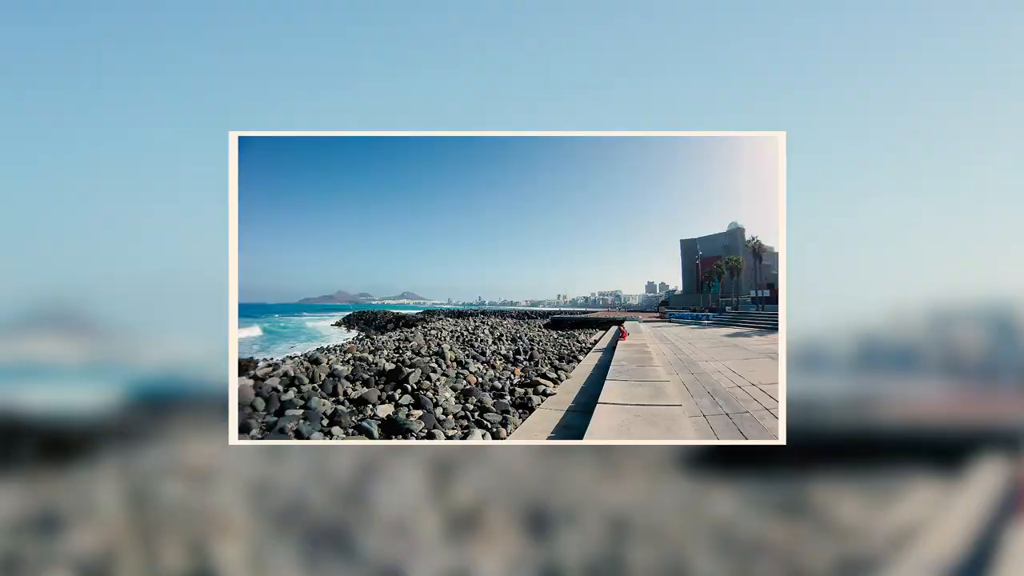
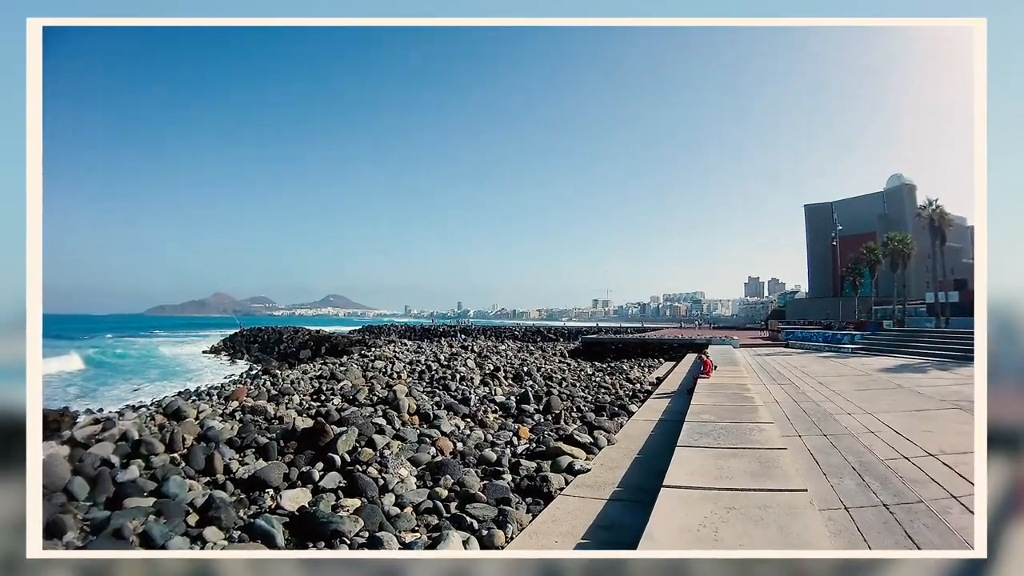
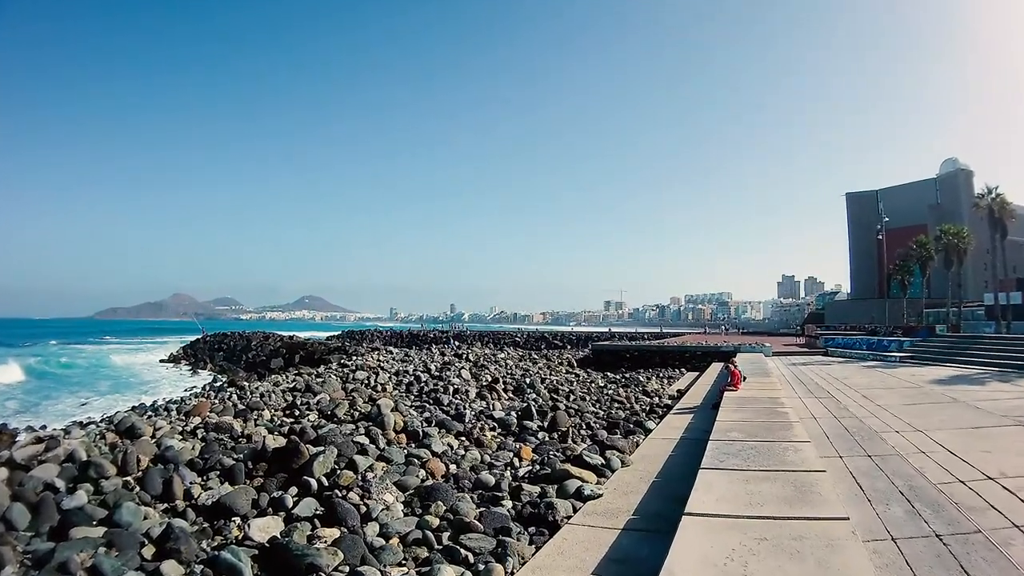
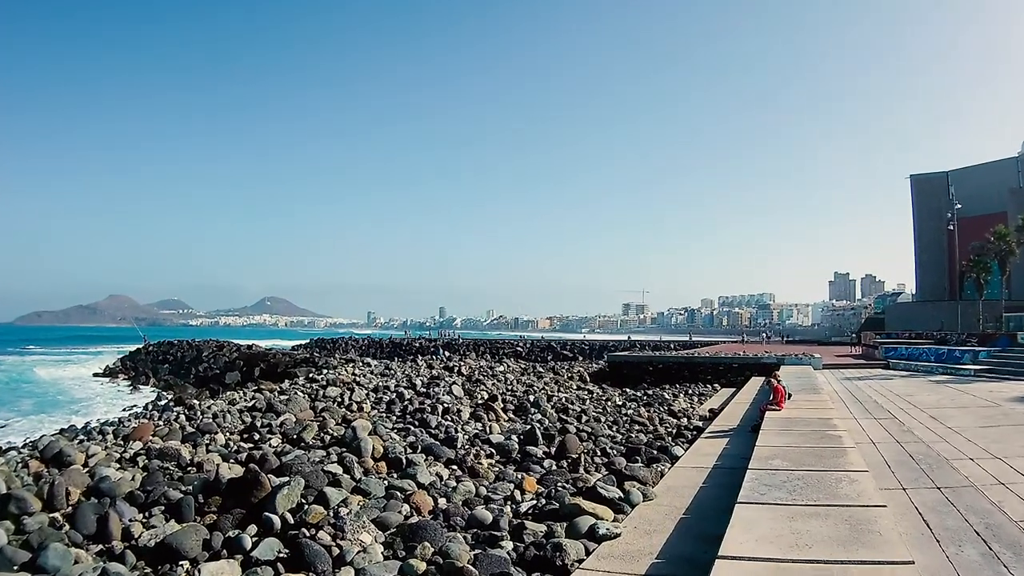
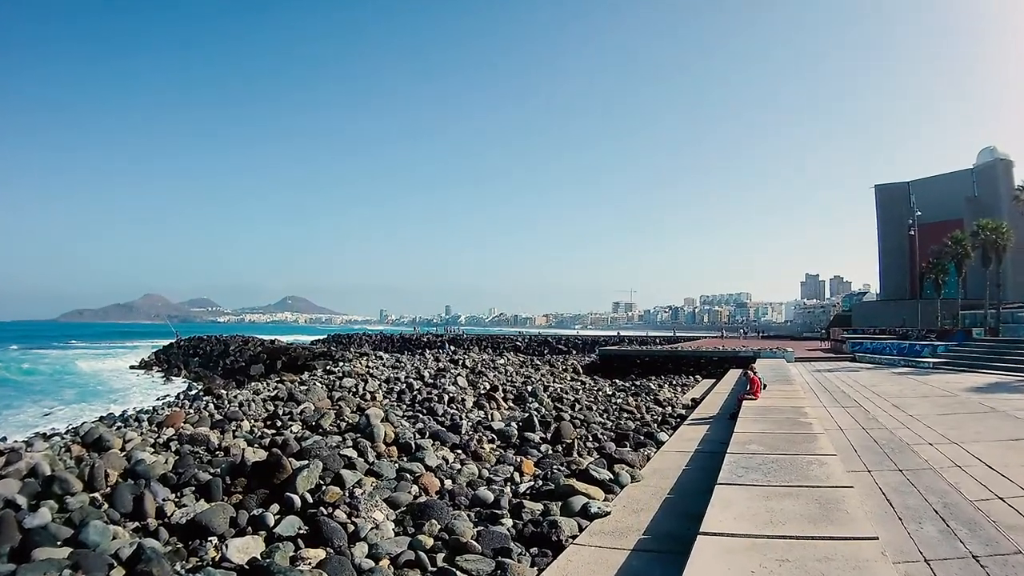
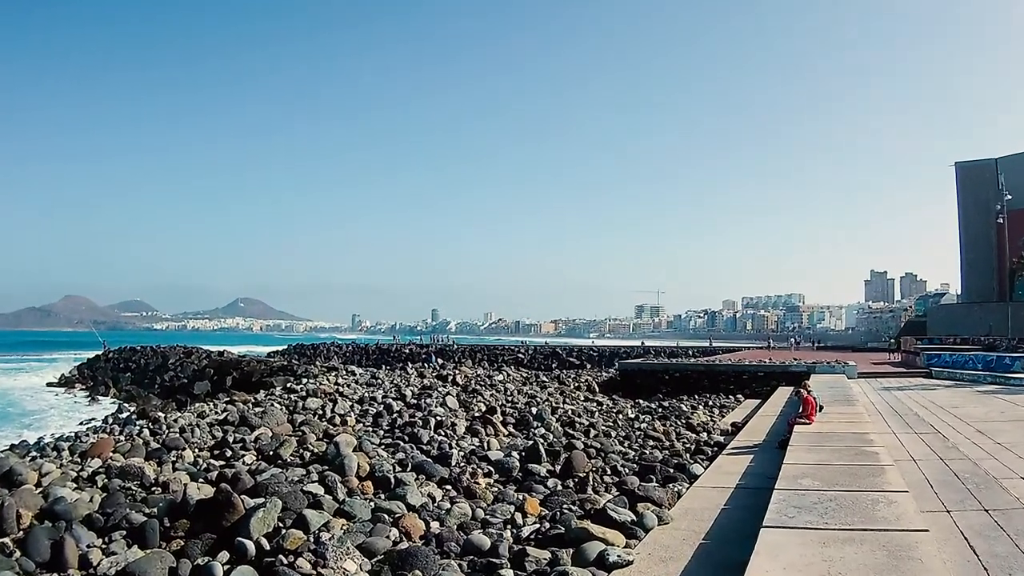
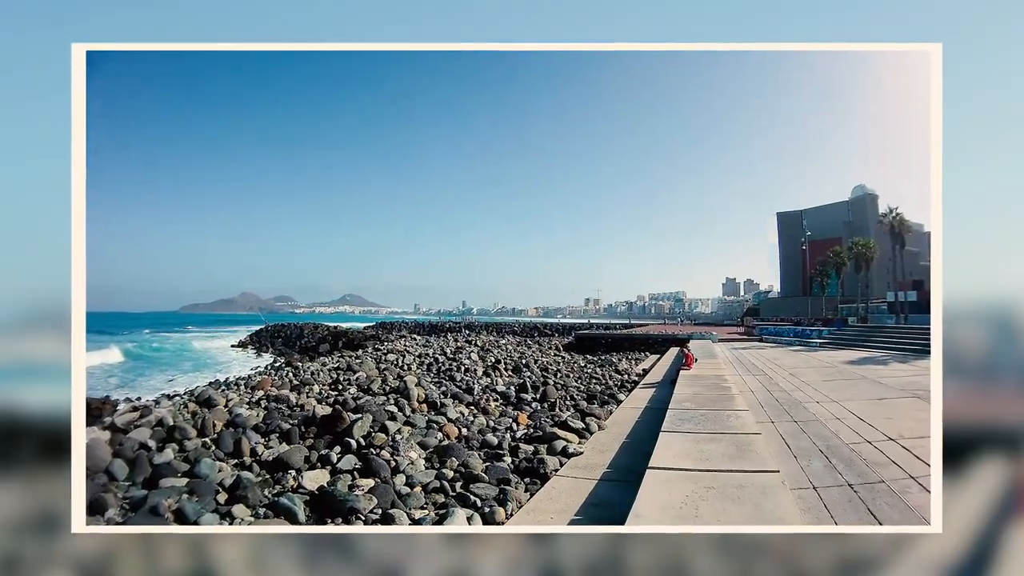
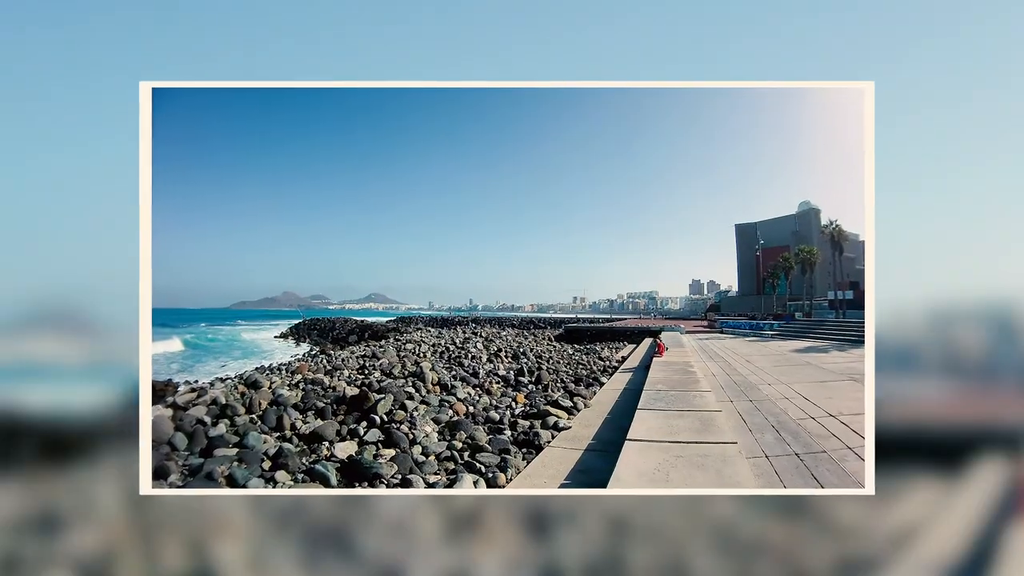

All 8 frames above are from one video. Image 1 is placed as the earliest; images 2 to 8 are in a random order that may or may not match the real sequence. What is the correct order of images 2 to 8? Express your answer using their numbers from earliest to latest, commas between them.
8, 7, 2, 3, 5, 4, 6
